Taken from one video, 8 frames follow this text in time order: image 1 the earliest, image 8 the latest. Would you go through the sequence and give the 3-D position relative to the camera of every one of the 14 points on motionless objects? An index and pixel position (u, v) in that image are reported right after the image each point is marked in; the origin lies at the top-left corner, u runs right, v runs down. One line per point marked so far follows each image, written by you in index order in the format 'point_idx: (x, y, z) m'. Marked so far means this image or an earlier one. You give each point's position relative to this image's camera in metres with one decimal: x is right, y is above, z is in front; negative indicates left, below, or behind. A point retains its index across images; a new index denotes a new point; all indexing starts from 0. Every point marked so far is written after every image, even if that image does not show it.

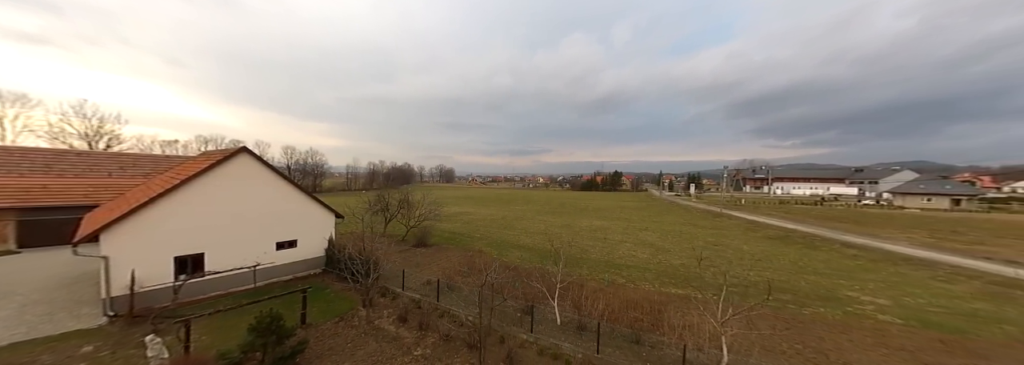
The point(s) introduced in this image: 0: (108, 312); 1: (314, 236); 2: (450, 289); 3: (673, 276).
0: (-12.2, -3.9, +8.0) m
1: (-9.2, -2.5, +12.8) m
2: (-2.4, -4.1, +10.4) m
3: (+7.6, -4.3, +12.6) m
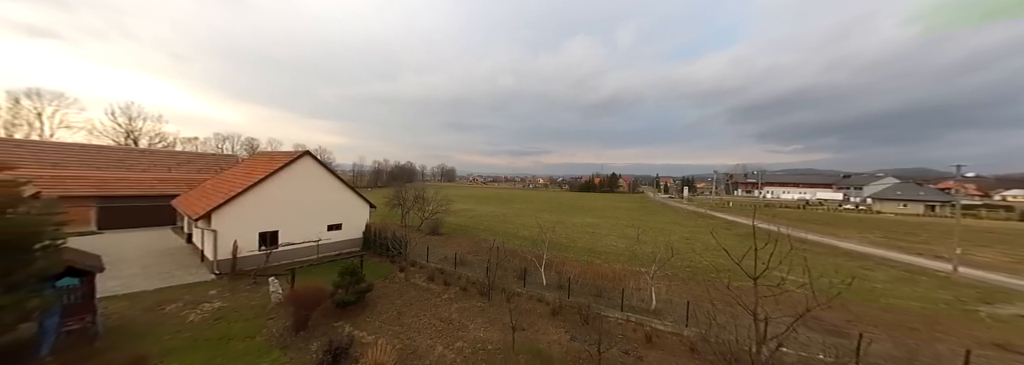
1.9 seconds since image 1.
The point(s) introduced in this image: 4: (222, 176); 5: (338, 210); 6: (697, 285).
0: (-12.3, -3.6, +11.1) m
1: (-9.2, -2.3, +15.9) m
2: (-2.5, -4.0, +13.5) m
3: (+7.5, -4.4, +15.7) m
4: (-16.9, +0.4, +15.7) m
5: (-9.7, -1.5, +15.0) m
6: (+8.1, -4.4, +11.8) m
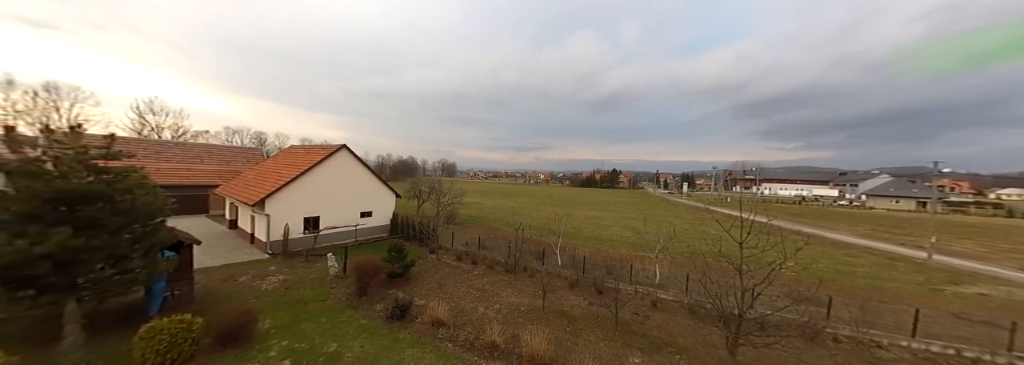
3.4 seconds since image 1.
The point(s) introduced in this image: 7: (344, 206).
0: (-11.3, -3.2, +12.6) m
1: (-8.3, -1.7, +17.3) m
2: (-1.5, -3.6, +15.0) m
3: (+8.5, -4.0, +17.2) m
4: (-16.0, +1.0, +17.1) m
5: (-8.7, -1.0, +16.4) m
6: (+9.1, -4.0, +13.3) m
7: (-9.4, -1.3, +15.1) m
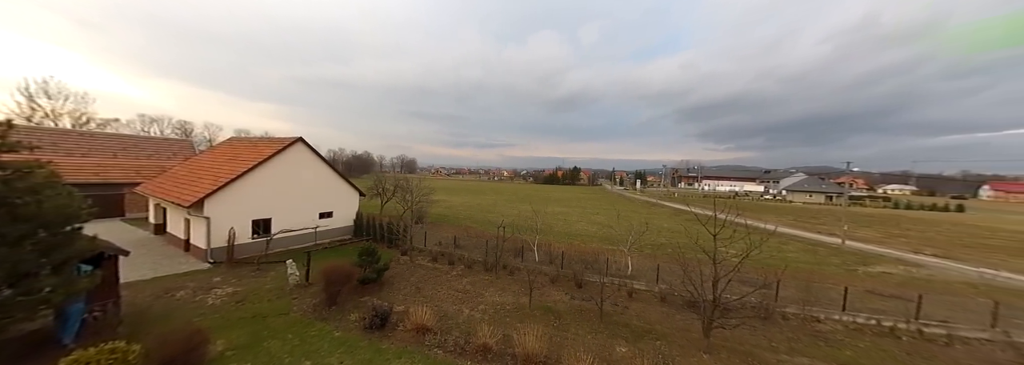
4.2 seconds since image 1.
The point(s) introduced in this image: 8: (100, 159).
0: (-12.2, -3.1, +10.9) m
1: (-9.8, -1.6, +16.0) m
2: (-2.8, -3.5, +14.6) m
3: (+6.8, -3.8, +18.2) m
4: (-17.4, +1.1, +14.7) m
5: (-10.2, -0.9, +15.0) m
6: (+7.9, -3.9, +14.4) m
7: (-10.7, -1.2, +13.7) m
8: (-27.8, +1.5, +17.9) m
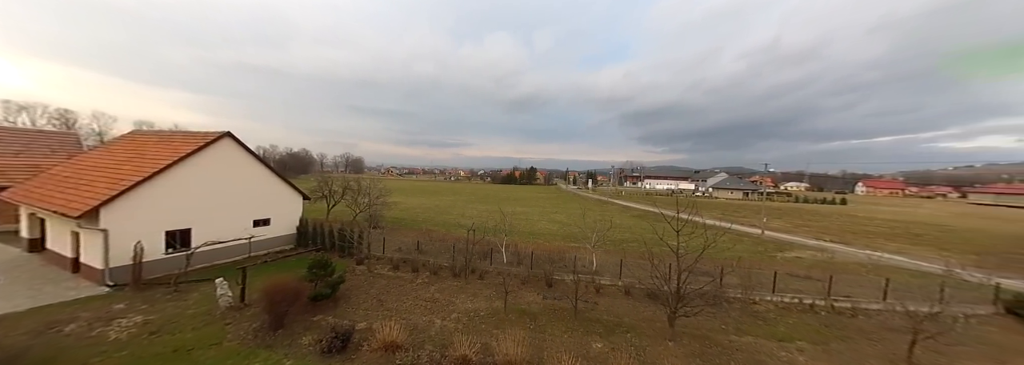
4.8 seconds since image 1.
0: (-13.3, -3.2, +8.7) m
1: (-11.7, -1.7, +14.1) m
2: (-4.6, -3.5, +13.8) m
3: (+4.3, -3.8, +18.9) m
4: (-19.0, +0.9, +11.5) m
5: (-11.9, -1.0, +13.1) m
6: (+6.0, -3.9, +15.3) m
7: (-12.2, -1.3, +11.6) m
8: (-29.7, +1.3, +13.1) m
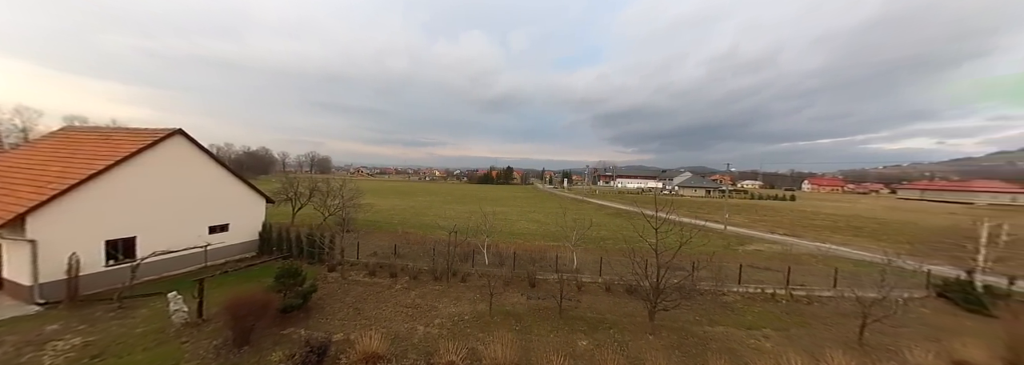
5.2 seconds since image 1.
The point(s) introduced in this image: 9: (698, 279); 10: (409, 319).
0: (-13.7, -3.3, +7.4) m
1: (-12.7, -1.8, +12.9) m
2: (-5.5, -3.6, +13.3) m
3: (+2.9, -3.8, +19.2) m
4: (-19.7, +0.8, +9.8) m
5: (-12.8, -1.1, +12.0) m
6: (+4.9, -3.9, +15.8) m
7: (-12.9, -1.4, +10.5) m
8: (-30.5, +1.1, +10.4) m
9: (+7.0, -3.7, +10.1) m
10: (-3.1, -4.1, +8.0) m
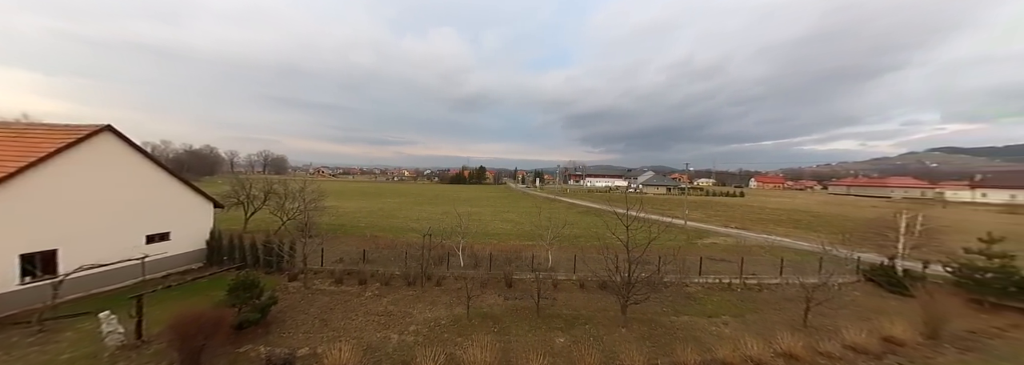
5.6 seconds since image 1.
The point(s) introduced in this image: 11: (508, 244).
0: (-14.2, -3.5, +6.0) m
1: (-13.8, -1.9, +11.6) m
2: (-6.7, -3.7, +12.7) m
3: (+1.1, -3.8, +19.4) m
4: (-20.5, +0.6, +7.7) m
5: (-13.8, -1.2, +10.6) m
6: (+3.4, -3.9, +16.2) m
7: (-13.8, -1.5, +9.1) m
8: (-31.3, +0.8, +7.2) m
9: (+6.1, -3.6, +10.8) m
10: (-3.7, -4.1, +7.7) m
11: (-0.3, -3.8, +16.3) m
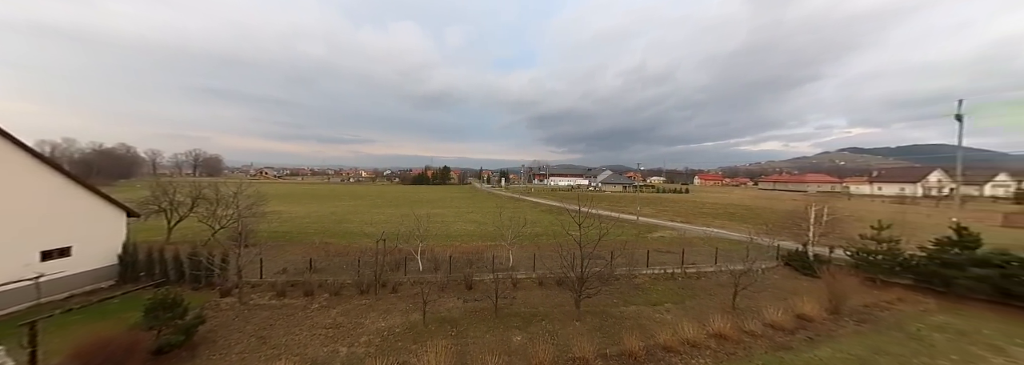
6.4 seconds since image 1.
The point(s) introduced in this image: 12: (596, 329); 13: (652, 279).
0: (-15.1, -3.7, +4.2) m
1: (-15.4, -2.2, +9.8) m
2: (-8.5, -3.8, +11.8) m
3: (-1.6, -3.8, +19.4) m
4: (-21.6, +0.3, +5.1) m
5: (-15.3, -1.4, +8.8) m
6: (+1.1, -3.9, +16.5) m
7: (-15.1, -1.7, +7.3) m
8: (-32.2, +0.4, +3.2) m
9: (+4.4, -3.6, +11.5) m
10: (-4.9, -4.2, +7.2) m
11: (-2.6, -3.8, +16.1) m
12: (+2.3, -4.0, +7.4) m
13: (+5.4, -3.8, +10.4) m
